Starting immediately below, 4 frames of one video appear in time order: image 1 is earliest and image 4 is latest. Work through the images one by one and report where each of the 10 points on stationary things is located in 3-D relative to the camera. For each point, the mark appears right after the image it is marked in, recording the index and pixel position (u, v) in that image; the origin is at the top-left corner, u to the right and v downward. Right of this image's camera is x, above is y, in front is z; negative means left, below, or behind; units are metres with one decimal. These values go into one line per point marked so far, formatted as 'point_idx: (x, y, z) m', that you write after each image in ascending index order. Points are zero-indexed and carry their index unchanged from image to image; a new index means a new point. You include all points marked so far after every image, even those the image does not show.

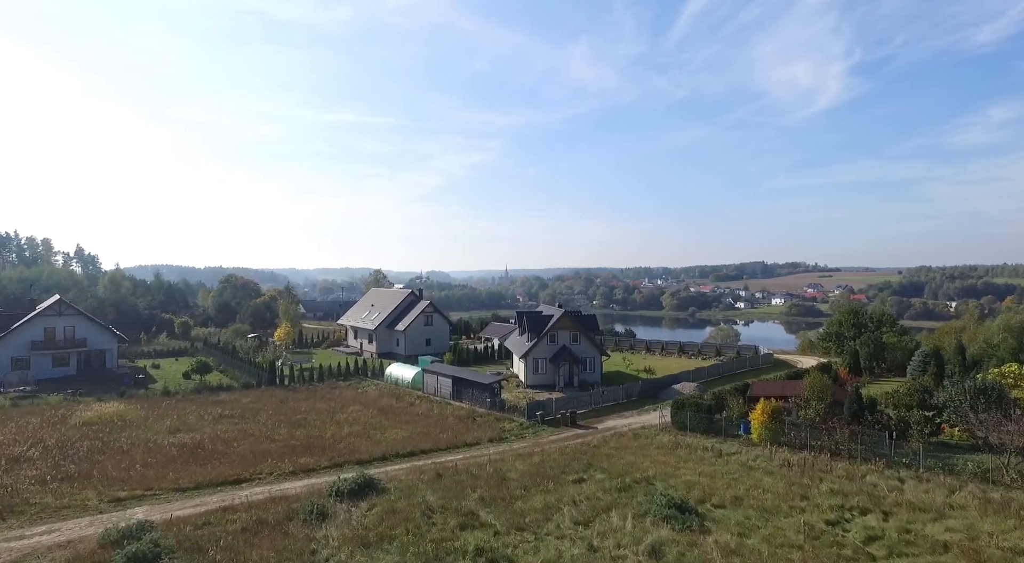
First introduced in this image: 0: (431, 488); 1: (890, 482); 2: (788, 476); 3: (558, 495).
0: (-2.3, -5.8, +17.8) m
1: (+10.4, -5.5, +17.4) m
2: (+7.9, -5.6, +18.2) m
3: (+1.2, -5.8, +17.1) m
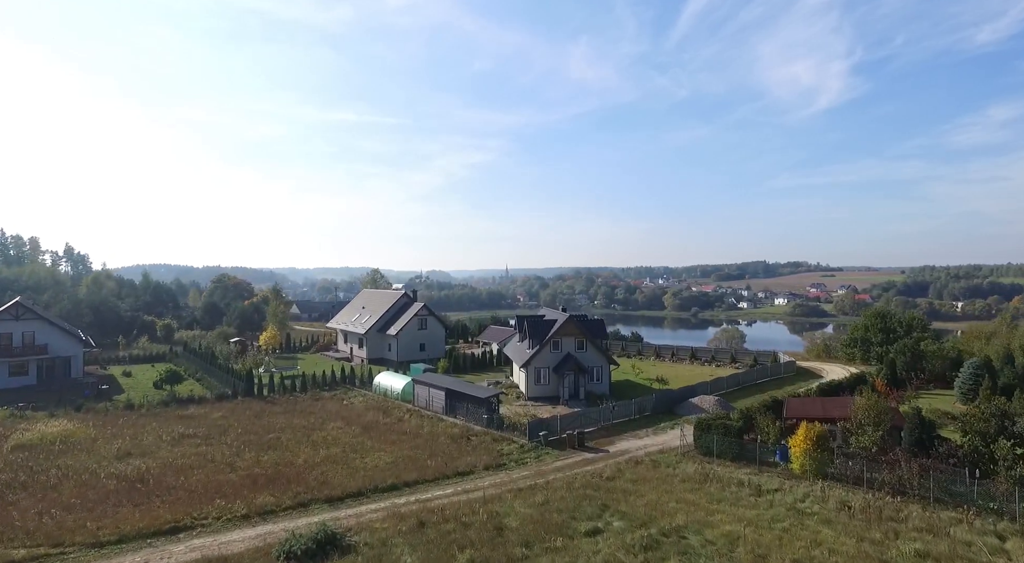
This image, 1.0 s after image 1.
0: (-2.3, -5.9, +14.2) m
1: (+10.3, -5.6, +13.8) m
2: (+7.9, -5.7, +14.7) m
3: (+1.2, -5.9, +13.6) m
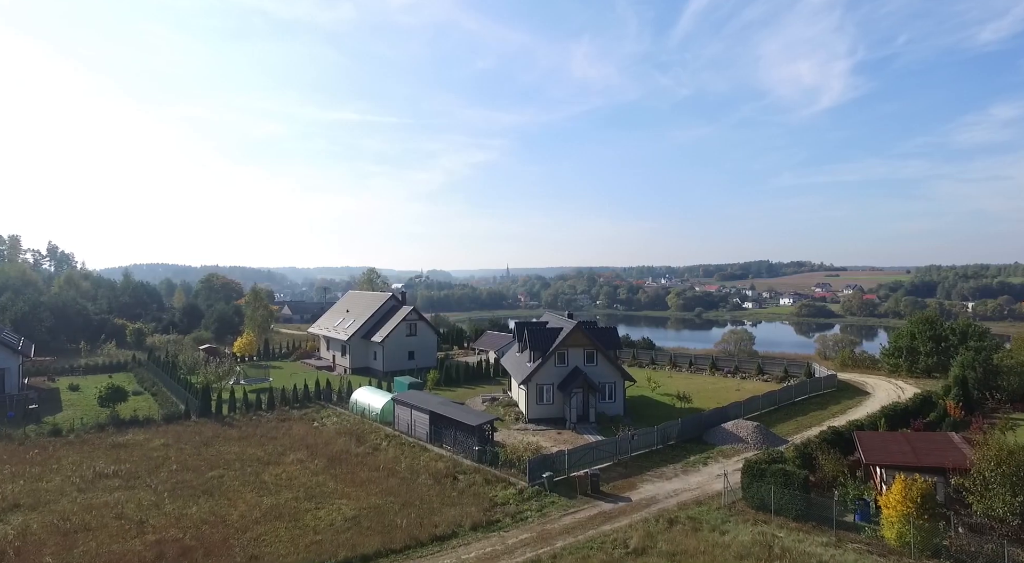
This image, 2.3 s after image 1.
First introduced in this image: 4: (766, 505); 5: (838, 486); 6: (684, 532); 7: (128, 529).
0: (-2.4, -6.0, +9.0) m
1: (+10.2, -5.7, +8.5) m
2: (+7.8, -5.8, +9.4) m
3: (+1.1, -6.0, +8.3) m
4: (+7.0, -6.2, +17.4) m
5: (+9.0, -5.6, +17.8) m
6: (+4.4, -6.4, +16.2) m
7: (-10.4, -6.7, +17.1) m
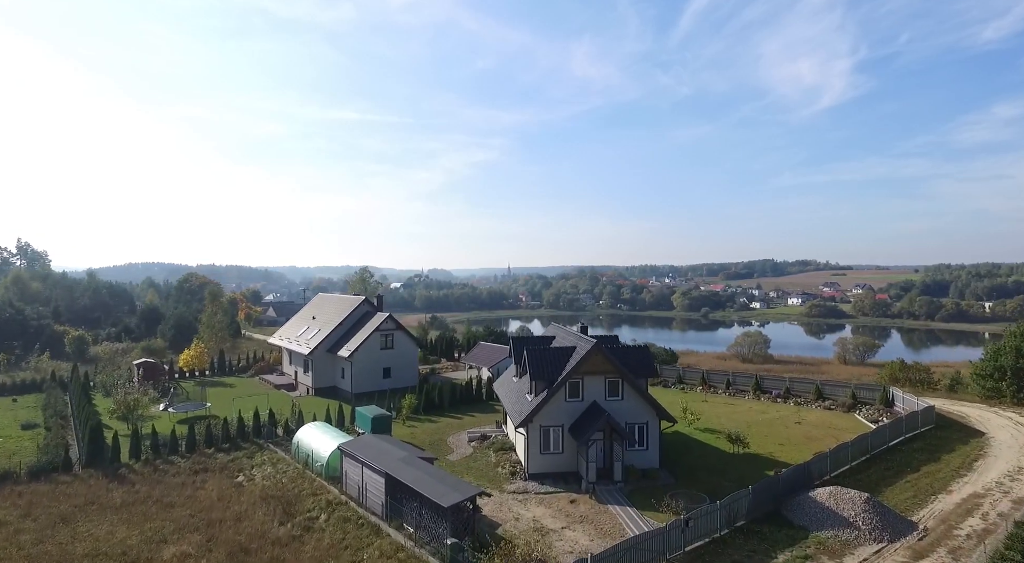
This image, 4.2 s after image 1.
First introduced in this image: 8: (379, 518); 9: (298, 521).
0: (-2.7, -6.1, +0.5) m
1: (+10.0, -5.8, +0.1) m
2: (+7.5, -5.9, +0.9) m
3: (+0.8, -6.1, -0.1) m
4: (+6.8, -6.3, +9.0) m
5: (+8.8, -5.7, +9.3) m
6: (+4.2, -6.6, +7.8) m
7: (-10.6, -6.8, +8.7) m
8: (-3.9, -7.0, +18.8) m
9: (-6.5, -7.2, +19.2) m
